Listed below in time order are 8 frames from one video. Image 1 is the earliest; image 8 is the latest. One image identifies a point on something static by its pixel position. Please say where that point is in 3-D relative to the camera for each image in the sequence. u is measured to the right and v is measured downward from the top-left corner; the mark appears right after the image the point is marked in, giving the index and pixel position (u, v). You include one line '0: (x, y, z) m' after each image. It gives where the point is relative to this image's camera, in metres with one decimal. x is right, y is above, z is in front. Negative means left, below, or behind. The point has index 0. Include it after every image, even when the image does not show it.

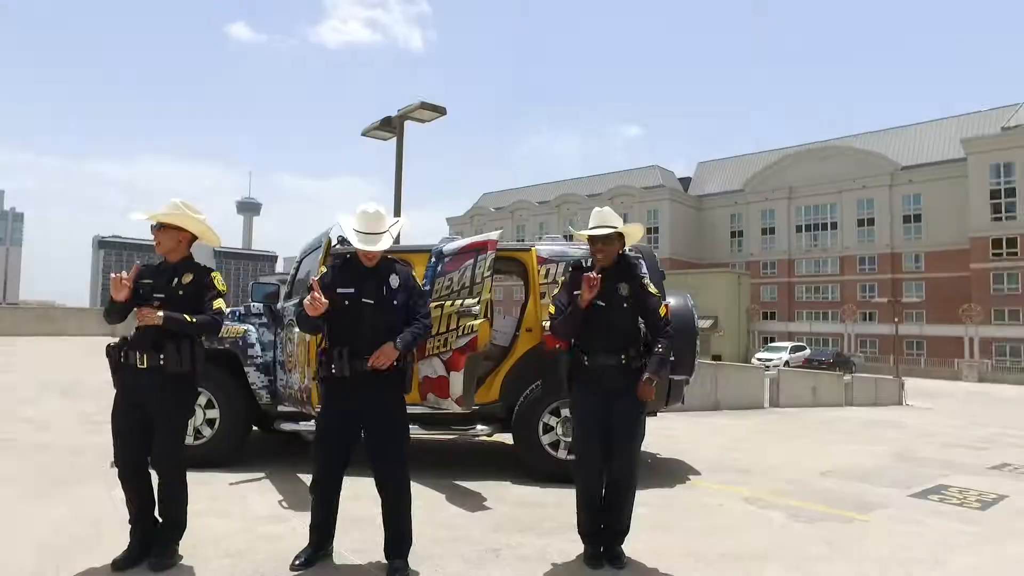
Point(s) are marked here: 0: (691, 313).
0: (+1.7, -0.2, +6.0) m
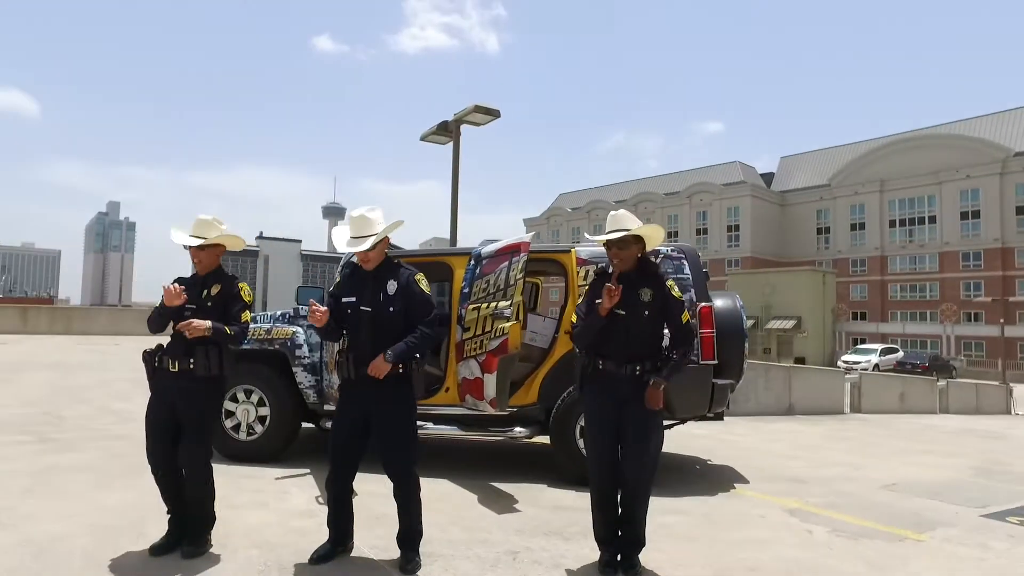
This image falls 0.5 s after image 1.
0: (+2.0, -0.2, +5.8) m
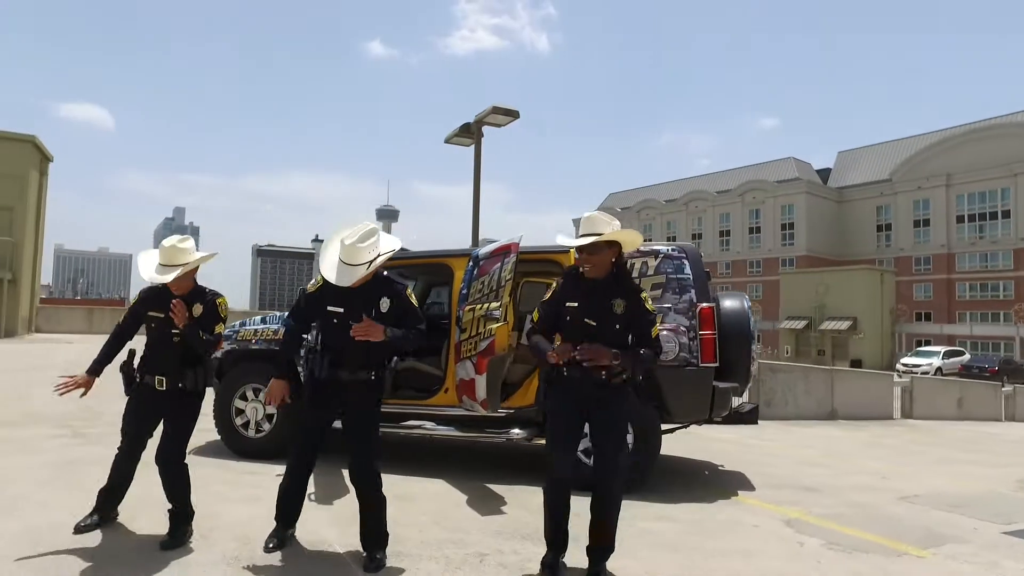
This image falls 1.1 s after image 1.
0: (+2.0, -0.2, +5.6) m
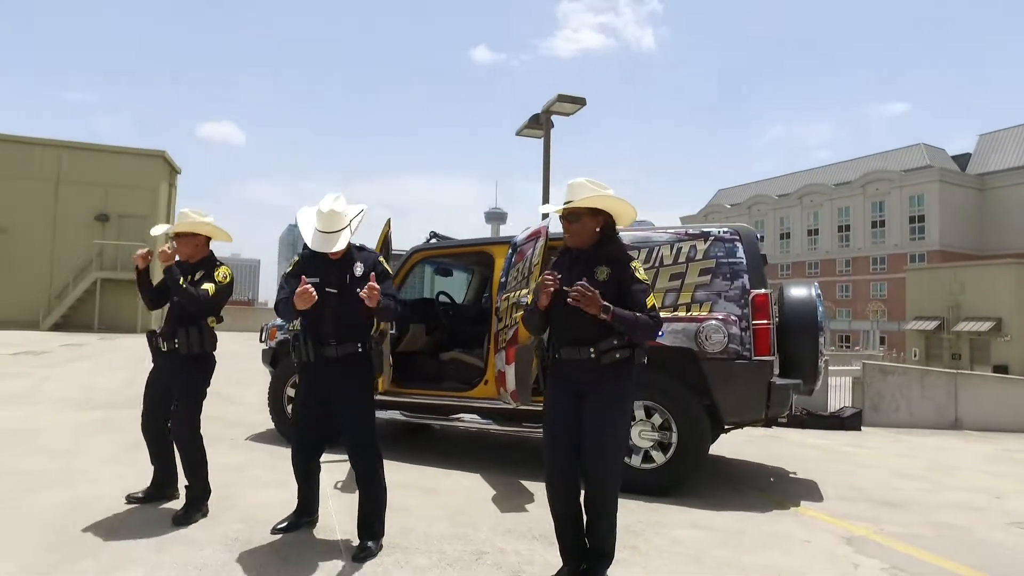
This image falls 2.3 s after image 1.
0: (+2.3, -0.1, +4.9) m
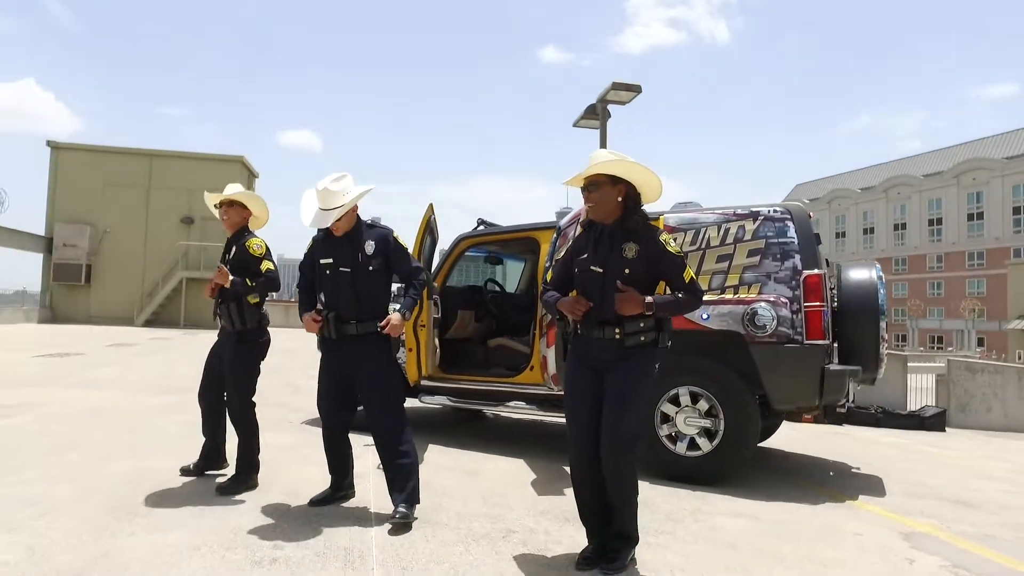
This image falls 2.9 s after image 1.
0: (+2.6, 0.0, +4.6) m
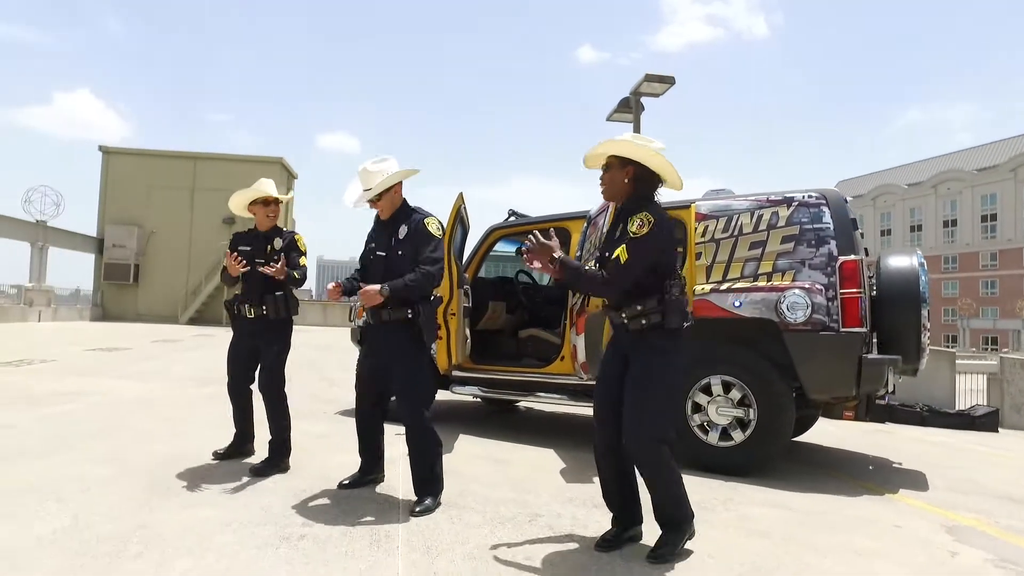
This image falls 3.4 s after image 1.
0: (+2.8, +0.1, +4.5) m
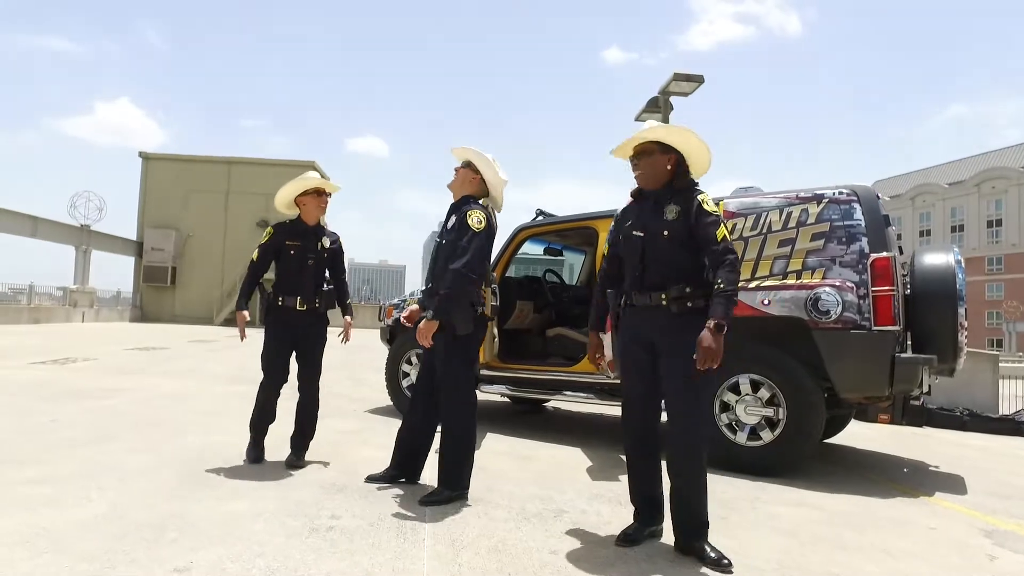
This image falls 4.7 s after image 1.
0: (+3.0, +0.1, +4.4) m
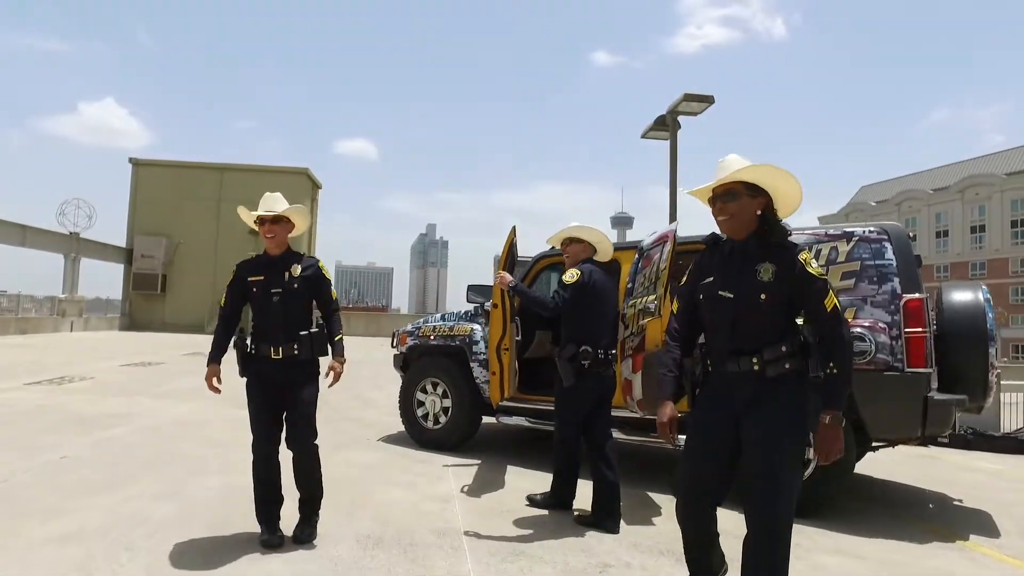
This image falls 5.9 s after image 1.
0: (+3.2, -0.2, +4.4) m
